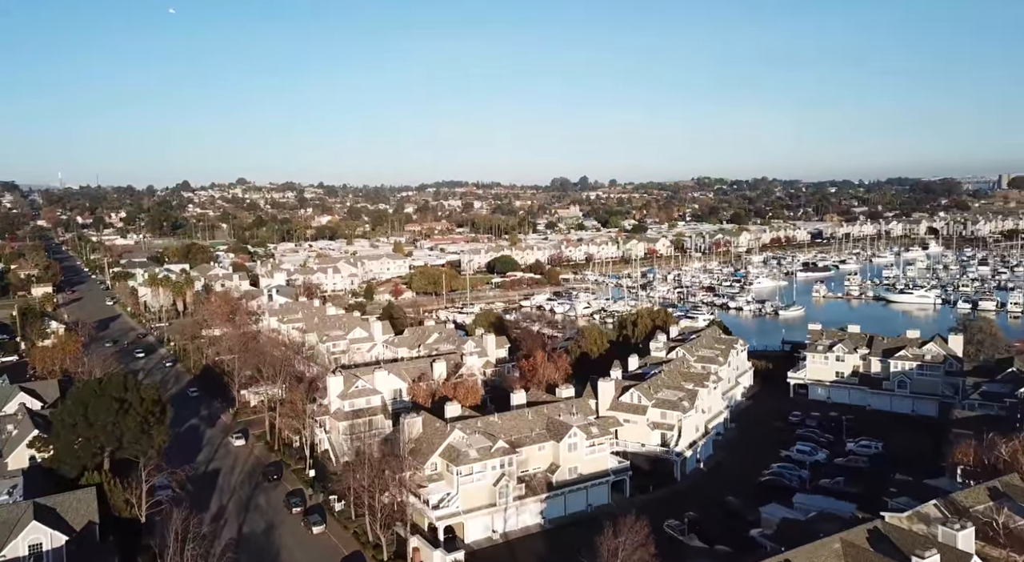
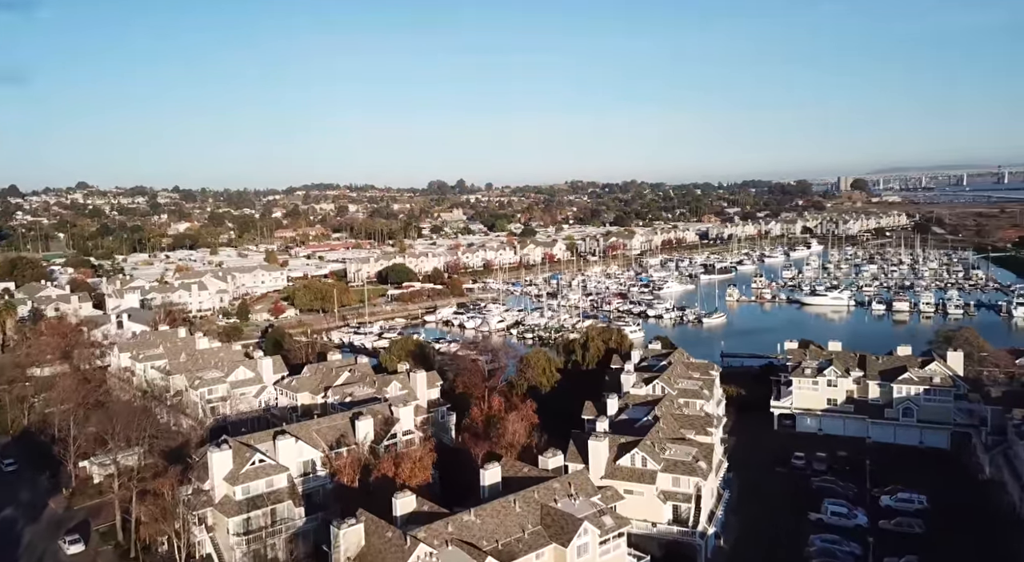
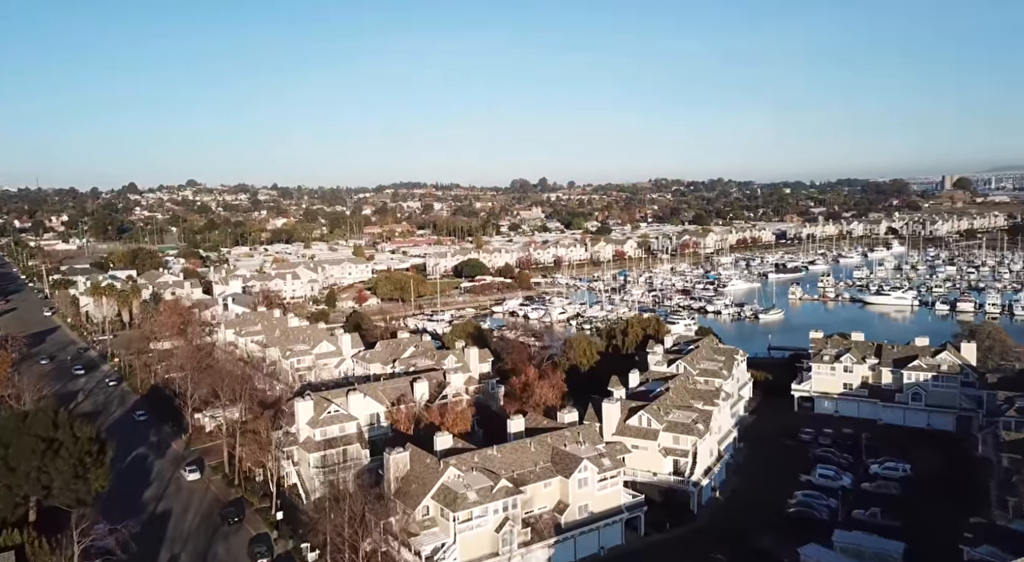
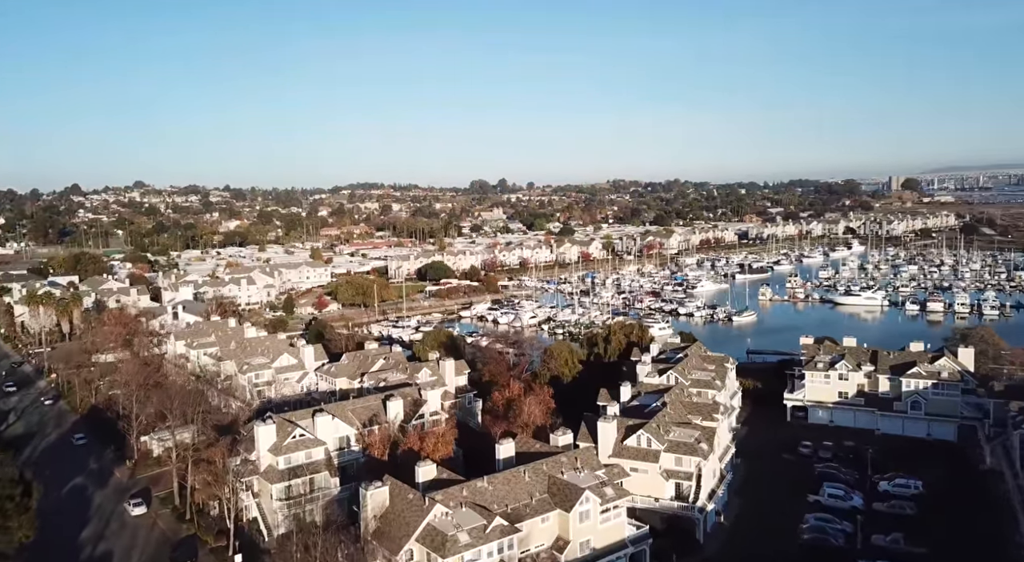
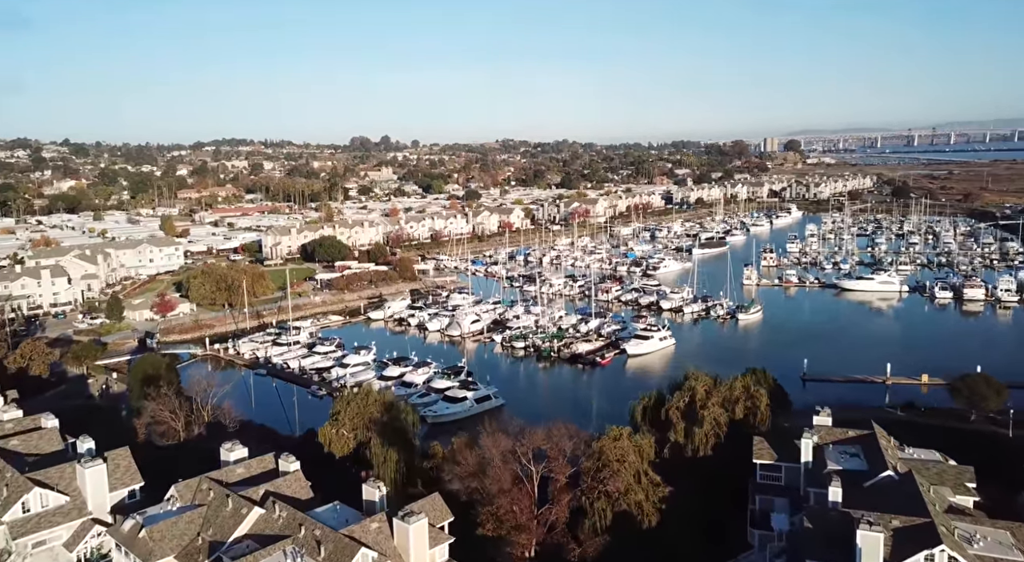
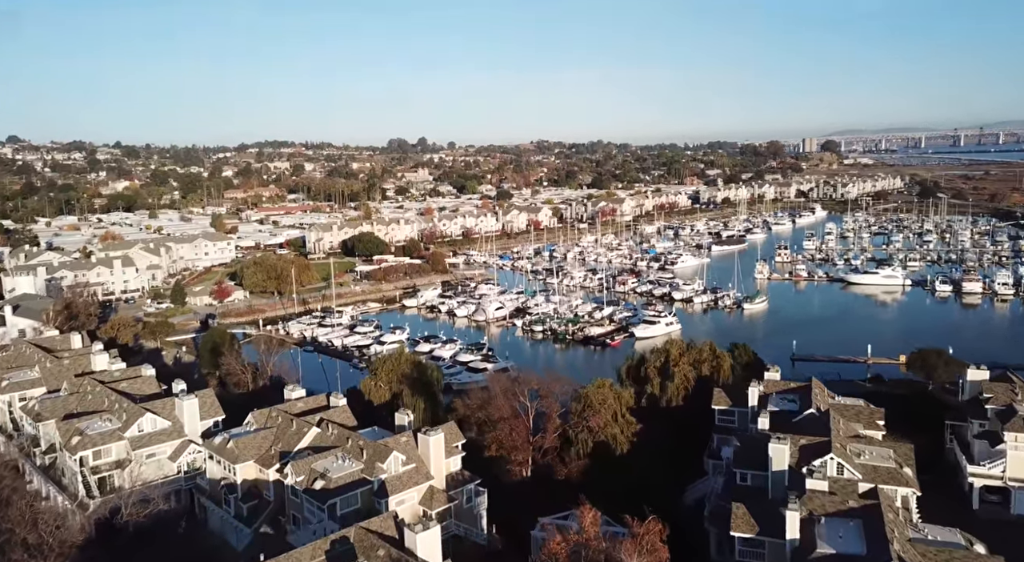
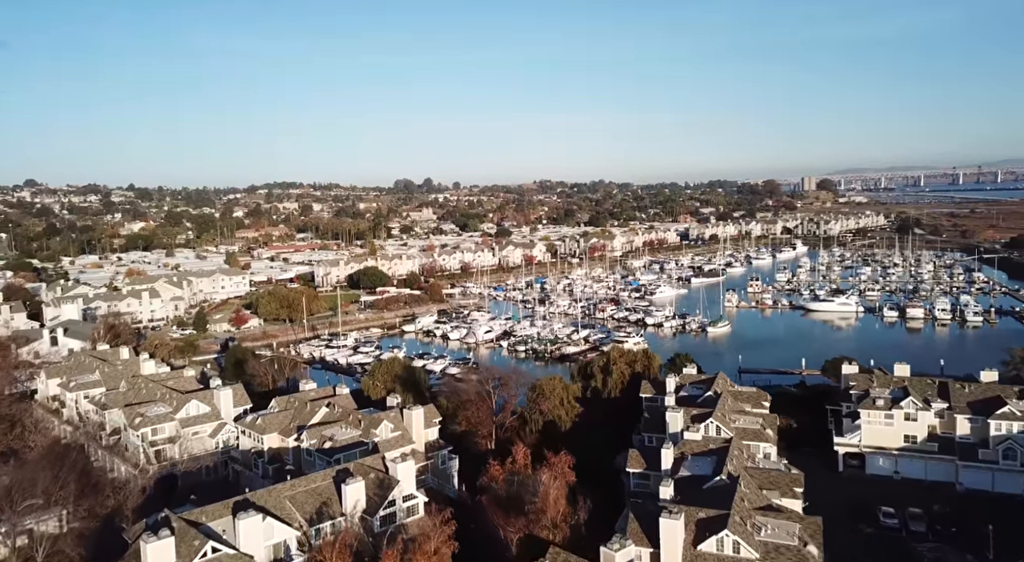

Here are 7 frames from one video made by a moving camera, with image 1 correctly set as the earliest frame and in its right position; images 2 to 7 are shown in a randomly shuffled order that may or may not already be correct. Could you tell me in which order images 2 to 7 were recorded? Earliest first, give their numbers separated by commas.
3, 4, 2, 7, 6, 5
